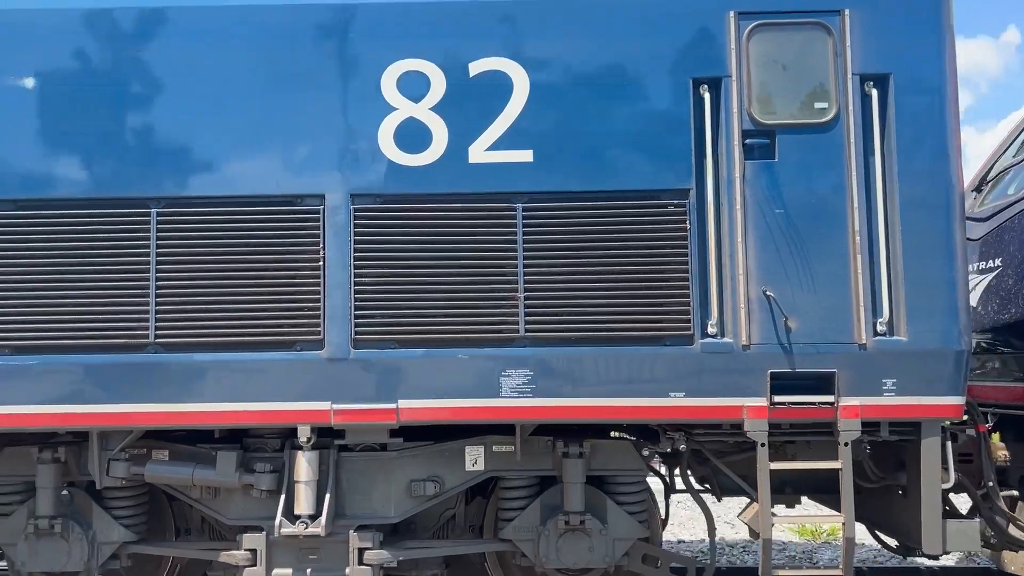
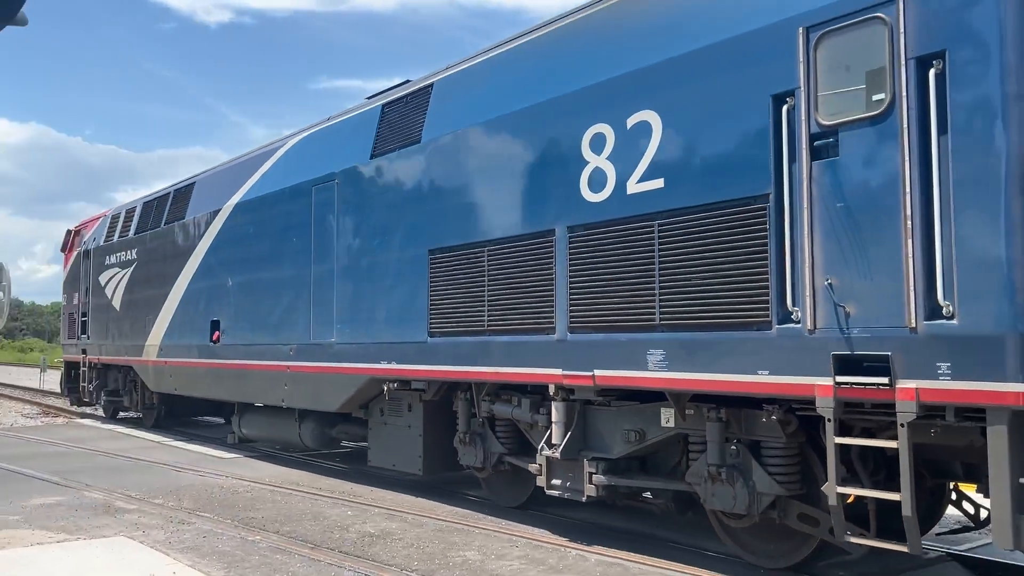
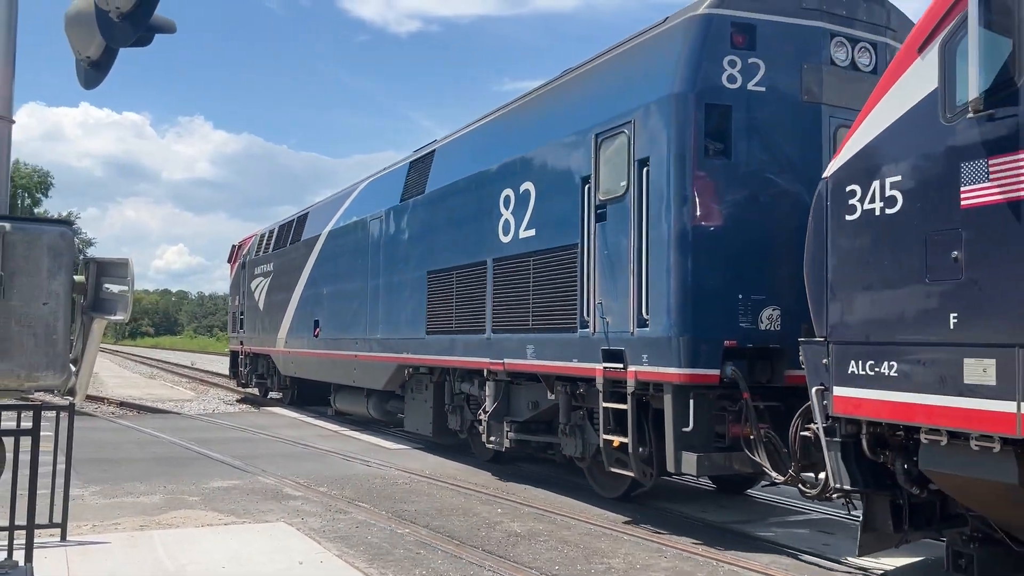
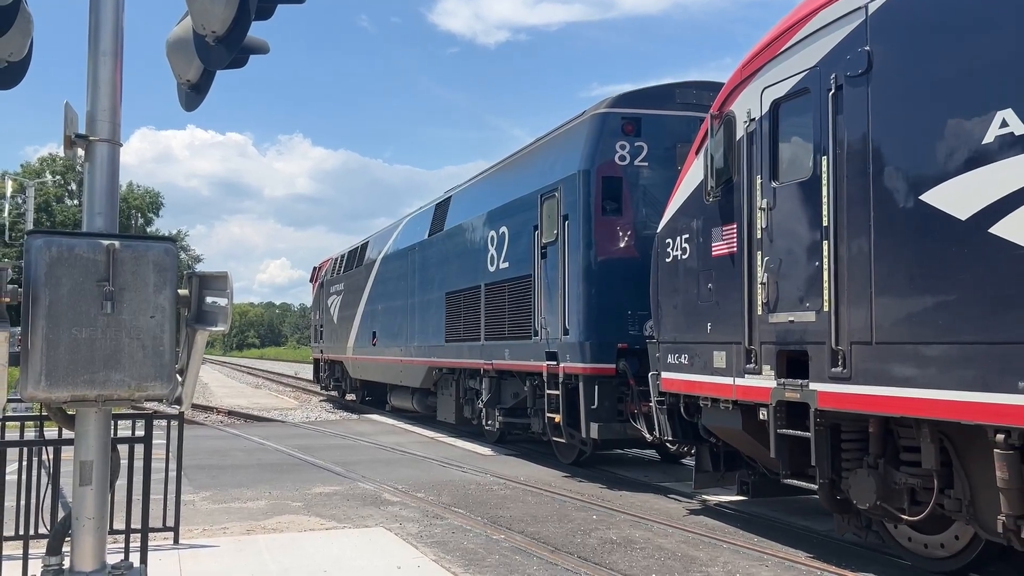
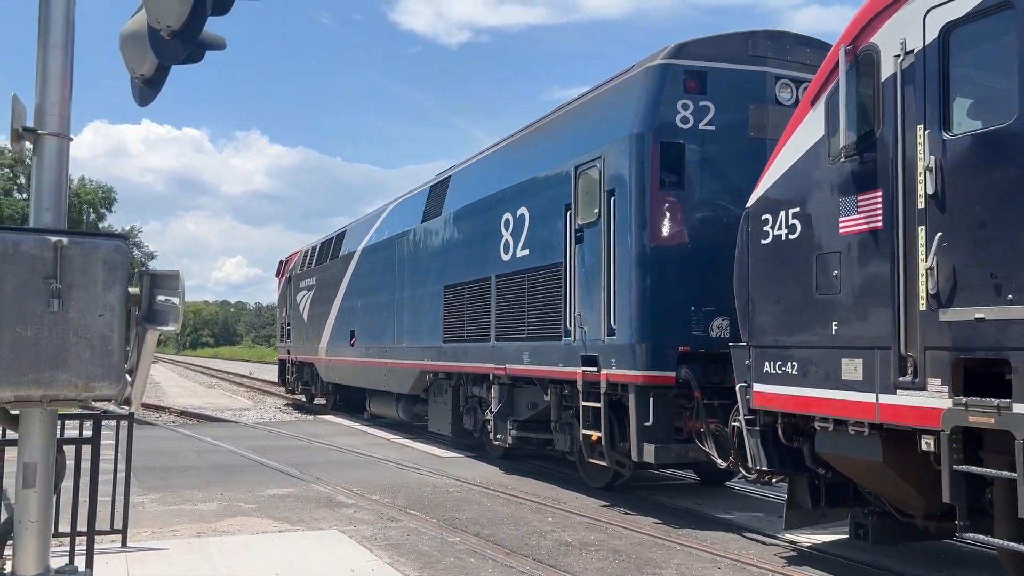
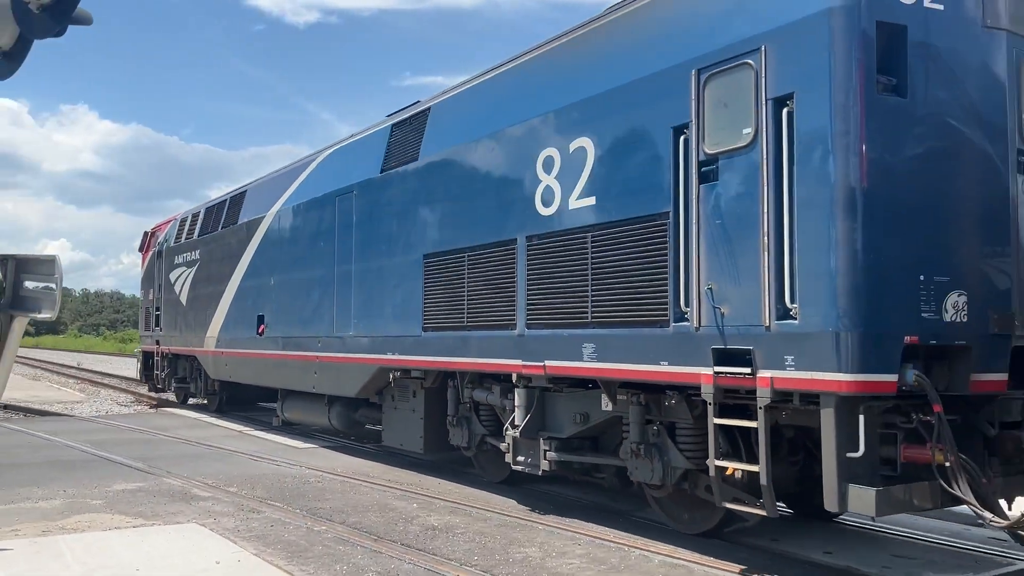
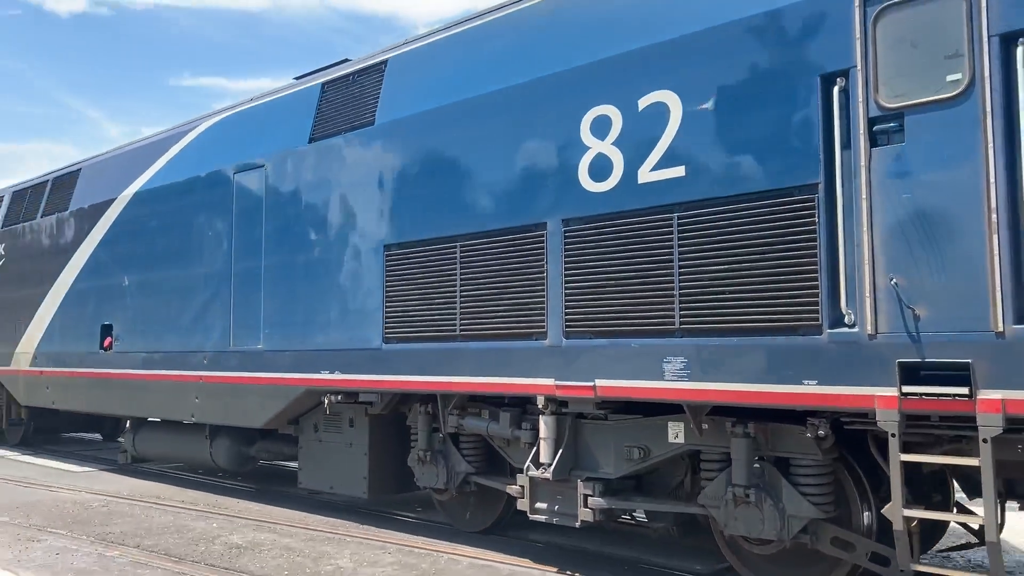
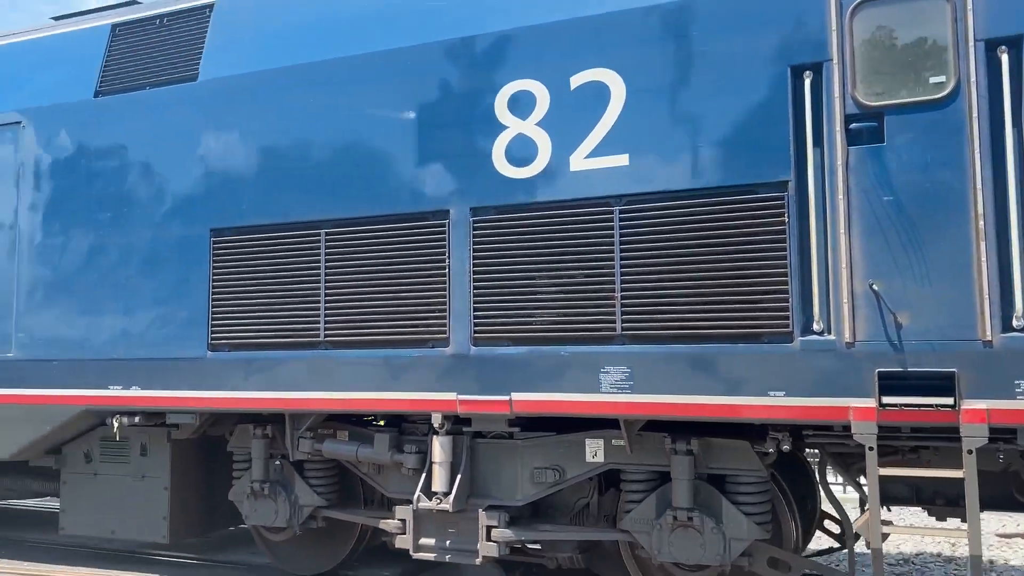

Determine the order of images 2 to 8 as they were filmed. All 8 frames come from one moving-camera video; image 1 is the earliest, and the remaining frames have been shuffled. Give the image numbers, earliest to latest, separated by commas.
8, 7, 2, 6, 3, 5, 4
